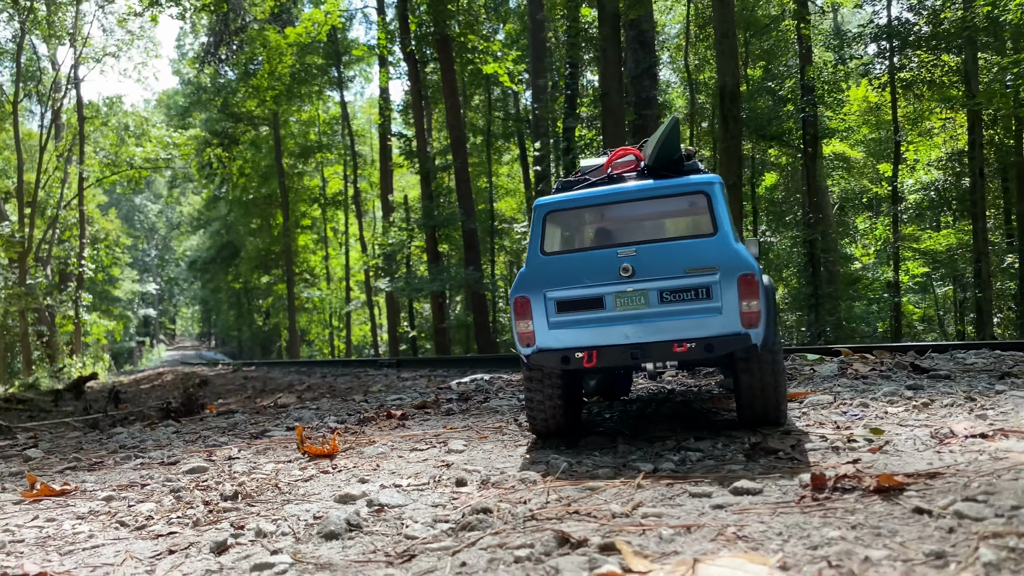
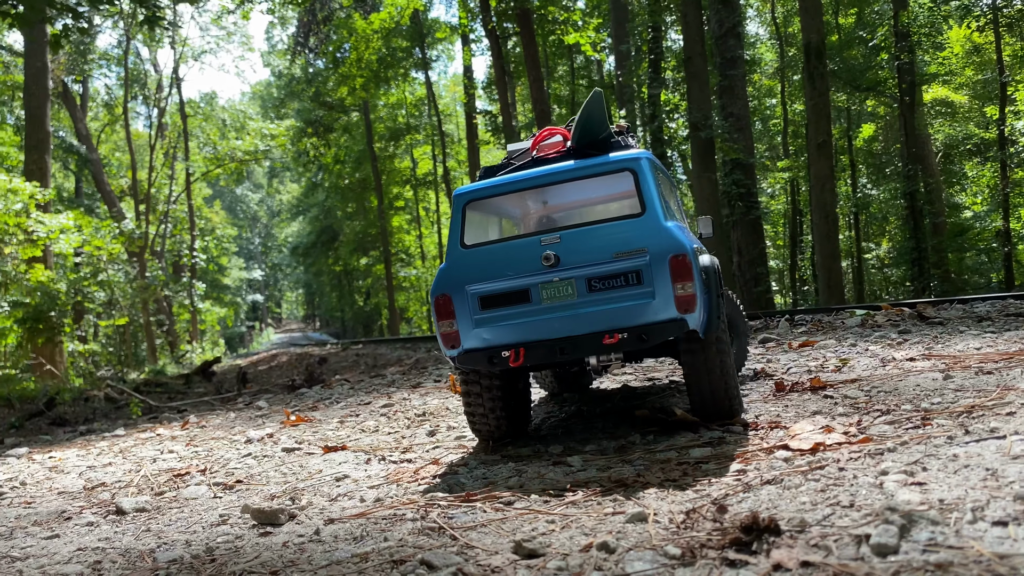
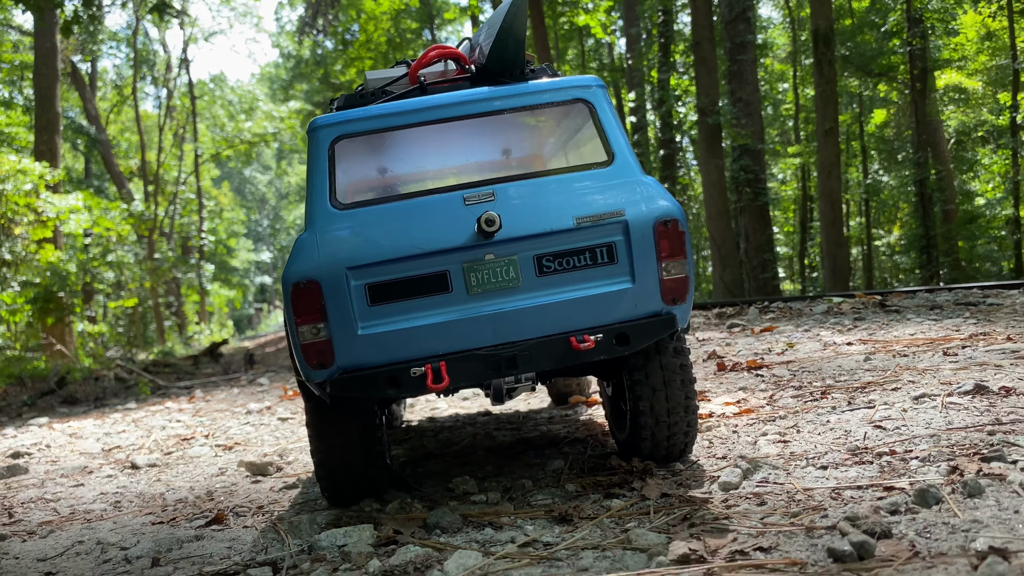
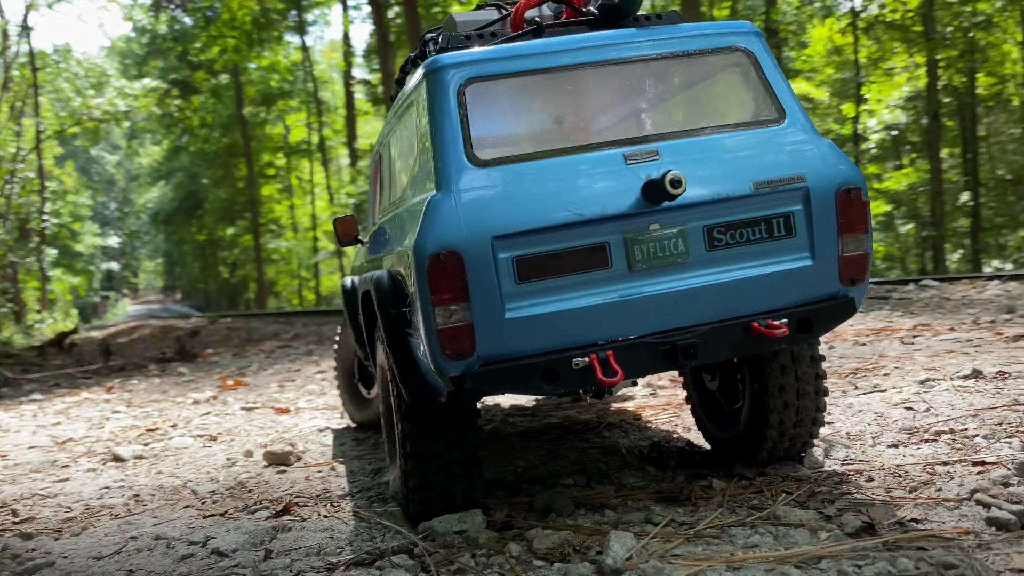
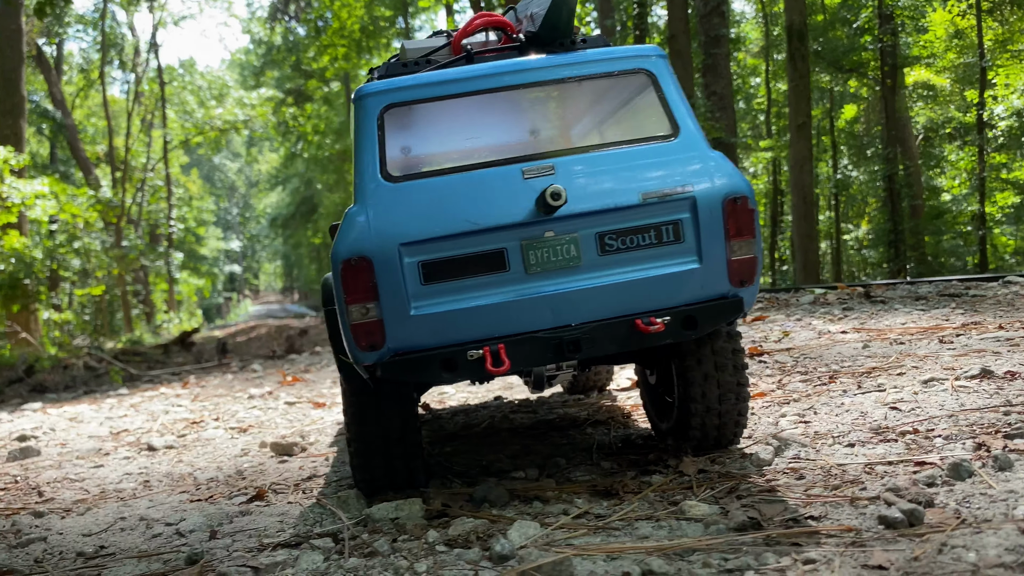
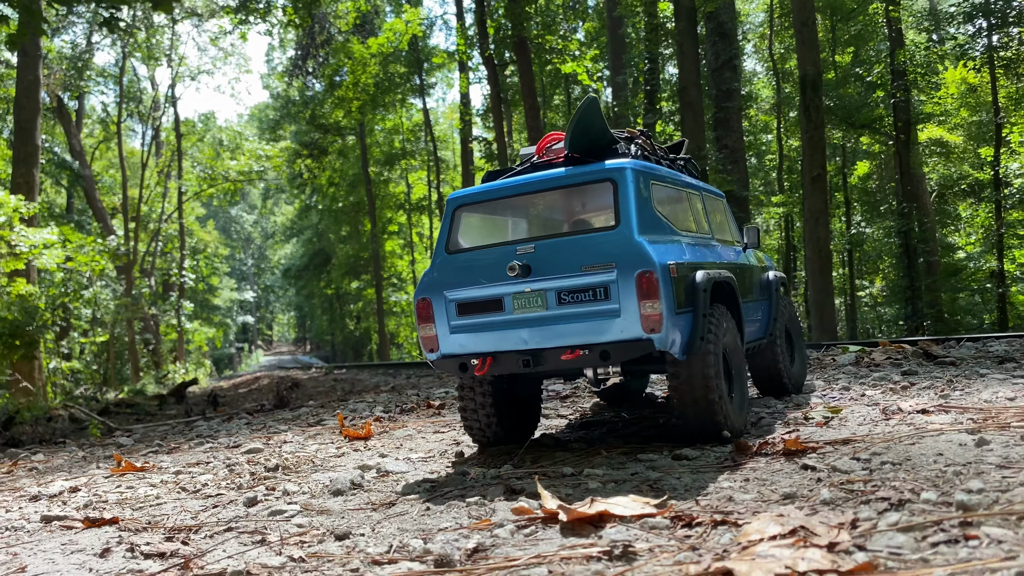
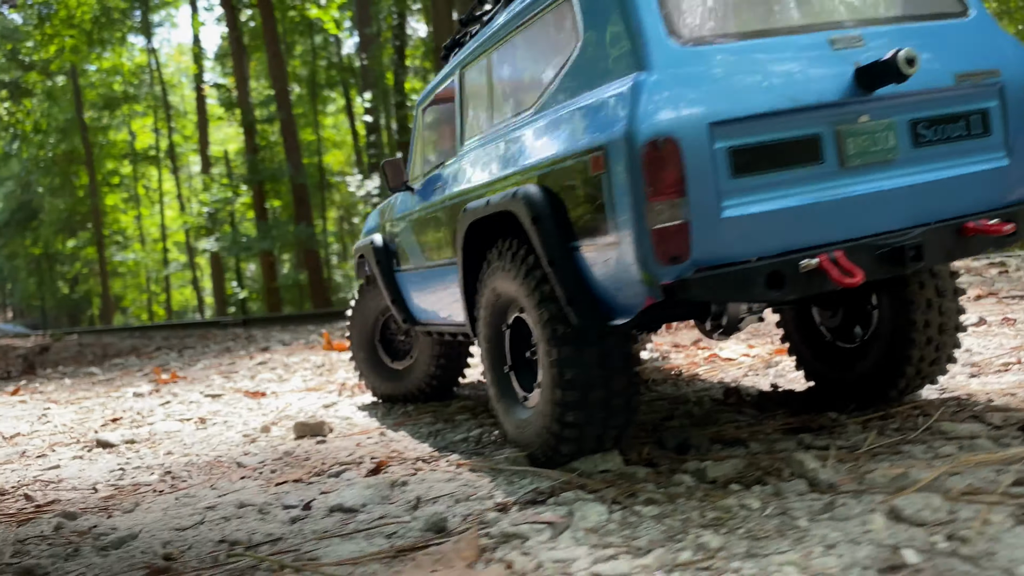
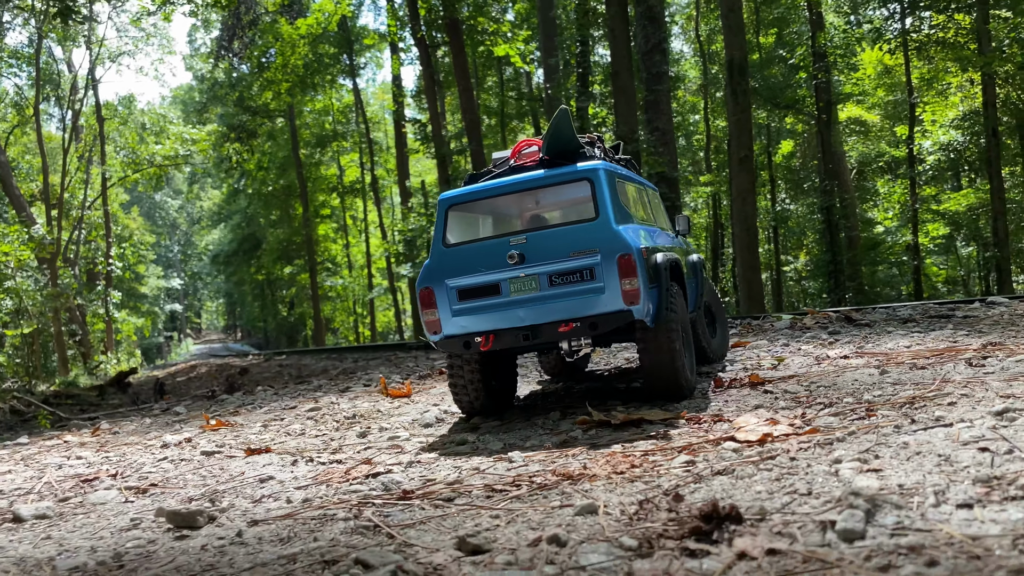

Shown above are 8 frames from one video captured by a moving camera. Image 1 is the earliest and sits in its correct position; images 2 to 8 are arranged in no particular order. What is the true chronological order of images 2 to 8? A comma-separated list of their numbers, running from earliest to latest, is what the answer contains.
6, 8, 2, 3, 5, 4, 7
